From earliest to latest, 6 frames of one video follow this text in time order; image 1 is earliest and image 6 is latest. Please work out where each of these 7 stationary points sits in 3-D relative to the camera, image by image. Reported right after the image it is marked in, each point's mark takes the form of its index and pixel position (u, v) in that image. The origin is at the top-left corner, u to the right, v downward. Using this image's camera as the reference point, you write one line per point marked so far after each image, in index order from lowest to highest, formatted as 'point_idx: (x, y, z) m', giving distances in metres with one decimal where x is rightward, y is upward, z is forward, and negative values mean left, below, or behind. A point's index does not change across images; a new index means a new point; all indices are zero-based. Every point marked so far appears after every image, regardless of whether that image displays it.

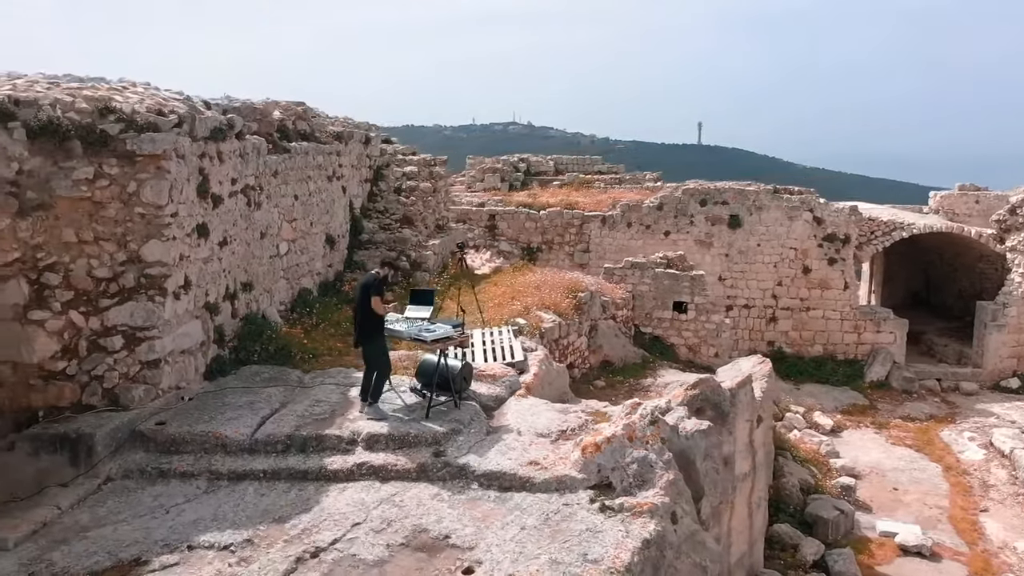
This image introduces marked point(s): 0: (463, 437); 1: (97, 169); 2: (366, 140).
0: (-0.3, -0.9, +5.1) m
1: (-2.7, +0.8, +5.1) m
2: (-1.8, +1.7, +9.5) m
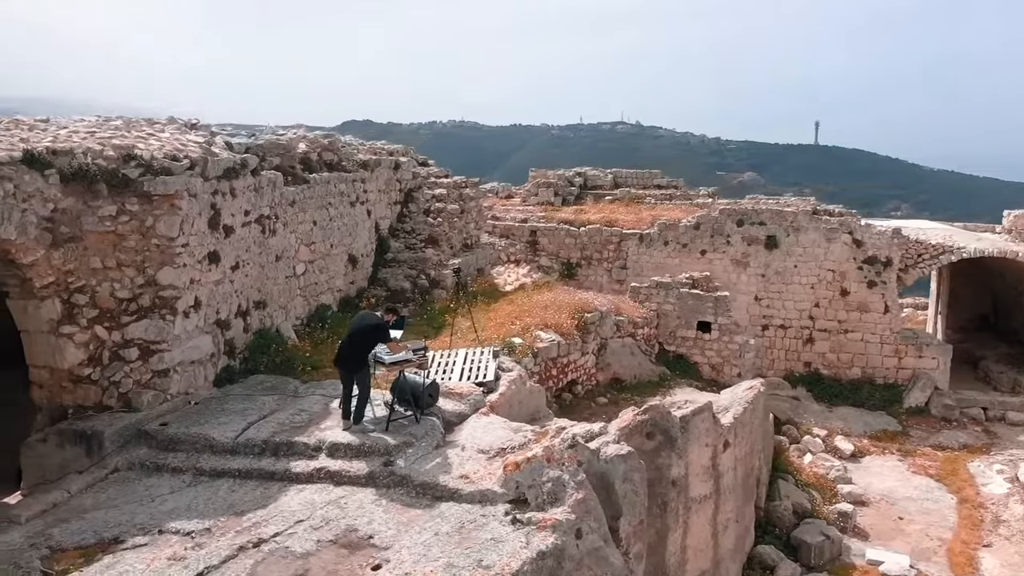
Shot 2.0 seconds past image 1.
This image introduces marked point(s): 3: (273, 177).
0: (-0.7, -1.1, +5.7) m
1: (-3.0, +0.6, +6.1) m
2: (-1.5, +1.6, +10.3) m
3: (-2.2, +1.0, +7.5) m
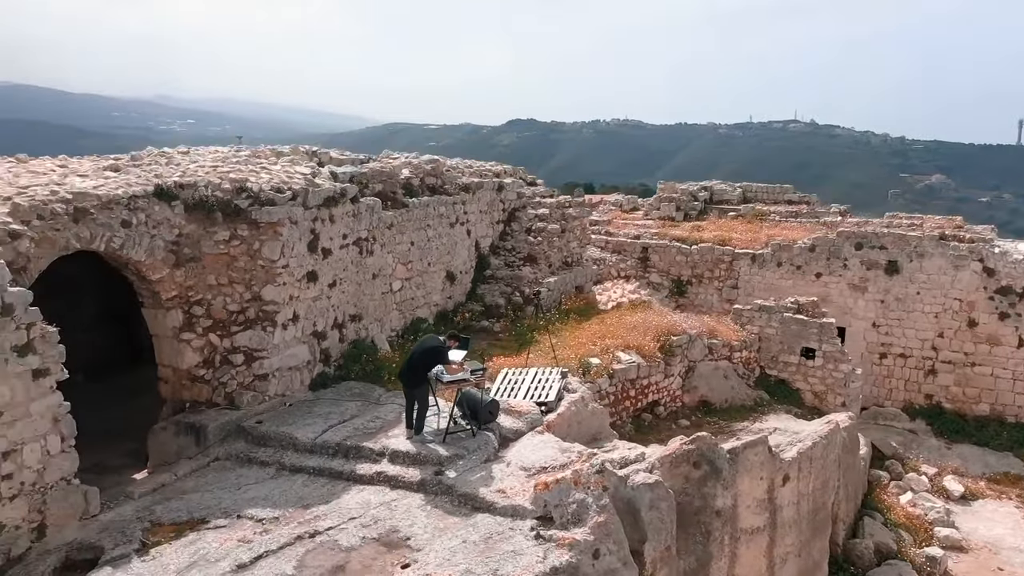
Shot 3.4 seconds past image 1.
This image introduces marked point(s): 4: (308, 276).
0: (-0.4, -1.4, +6.3) m
1: (-2.5, +0.5, +7.1) m
2: (-0.2, +1.4, +10.9) m
3: (-1.5, +0.9, +8.3) m
4: (-1.9, +0.1, +7.5) m
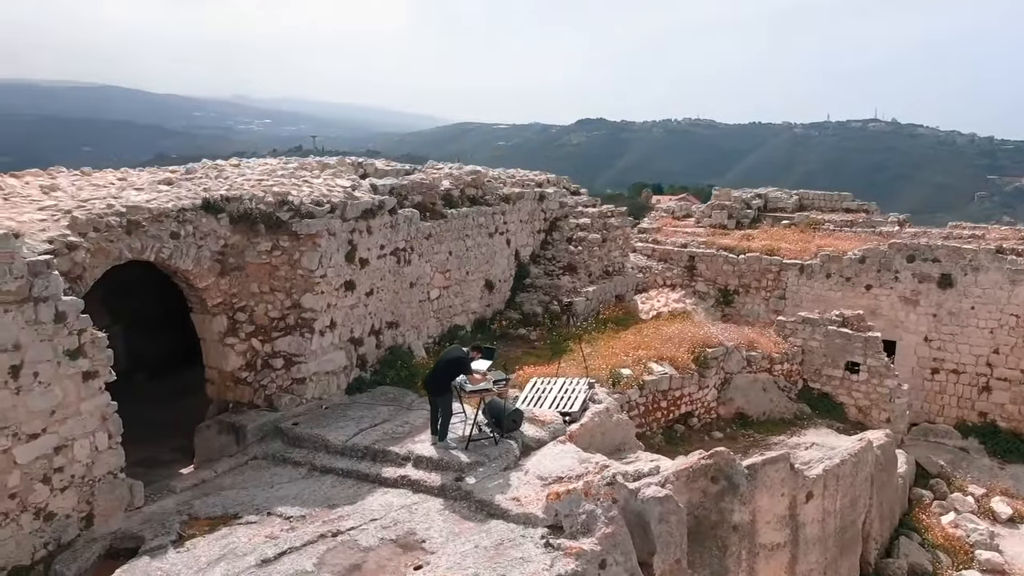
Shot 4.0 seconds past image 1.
0: (-0.2, -1.5, +6.5) m
1: (-2.2, +0.4, +7.5) m
2: (+0.4, +1.2, +11.1) m
3: (-1.1, +0.8, +8.6) m
4: (-1.6, 0.0, +7.9) m
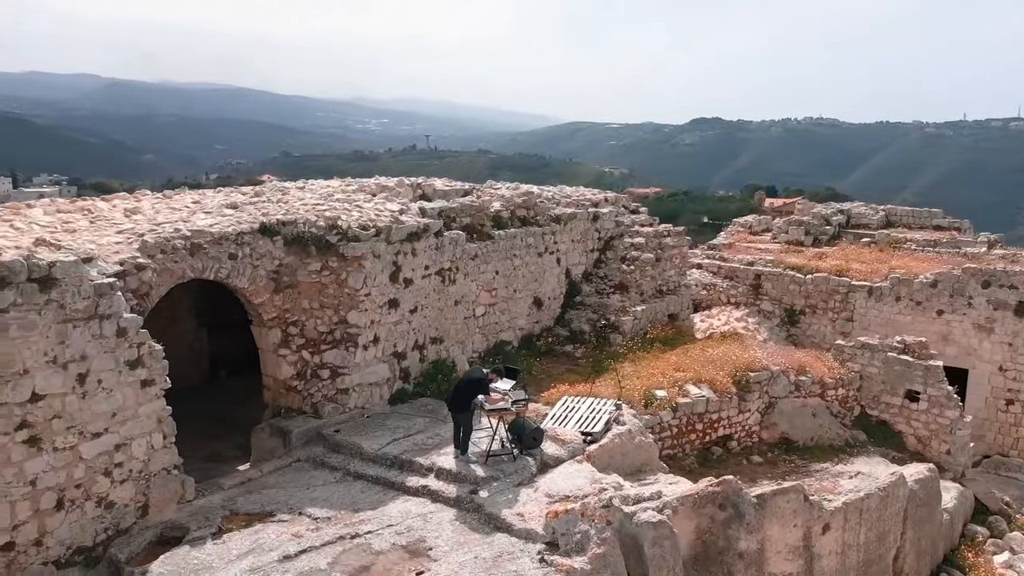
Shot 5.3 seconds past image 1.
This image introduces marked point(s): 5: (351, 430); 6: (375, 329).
0: (-0.1, -1.7, +6.9) m
1: (-1.9, +0.2, +8.1) m
2: (+1.2, +1.0, +11.4) m
3: (-0.6, +0.6, +9.1) m
4: (-1.3, -0.2, +8.5) m
5: (-1.6, -1.4, +8.0) m
6: (-1.4, -0.4, +8.4) m
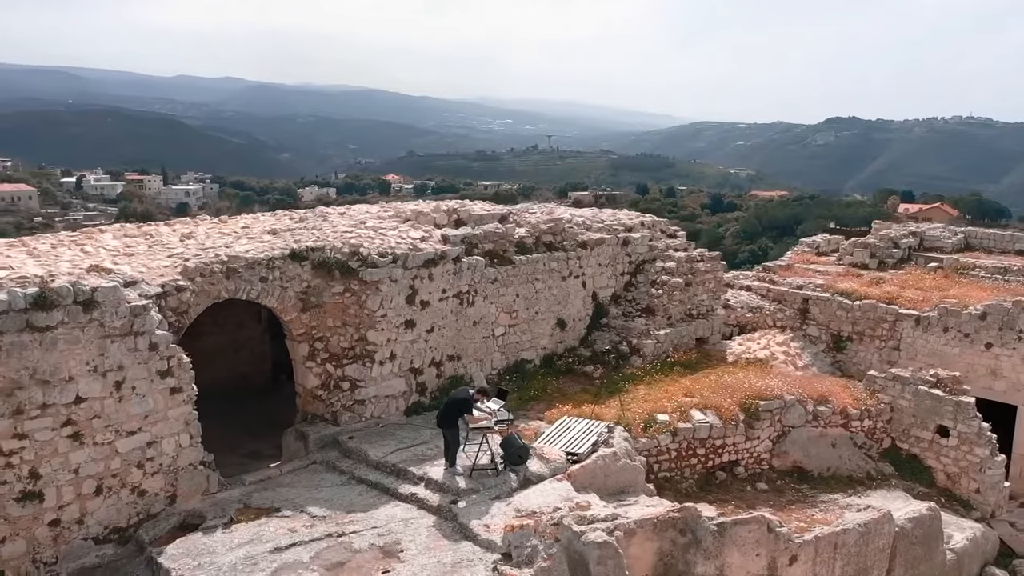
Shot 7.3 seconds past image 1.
0: (-0.3, -2.0, +7.6) m
1: (-1.9, 0.0, +9.0) m
2: (+1.7, +0.7, +11.9) m
3: (-0.5, +0.3, +9.9) m
4: (-1.2, -0.4, +9.3) m
5: (-1.6, -1.7, +8.8) m
6: (-1.4, -0.7, +9.2) m
